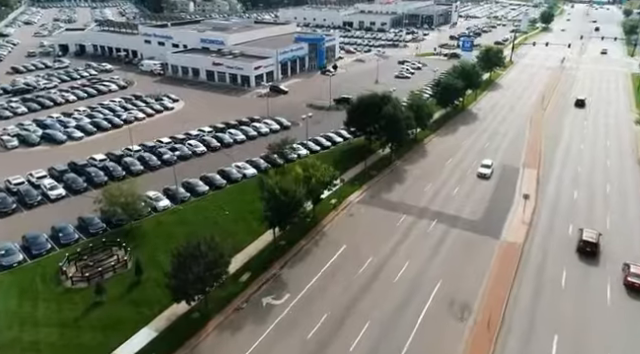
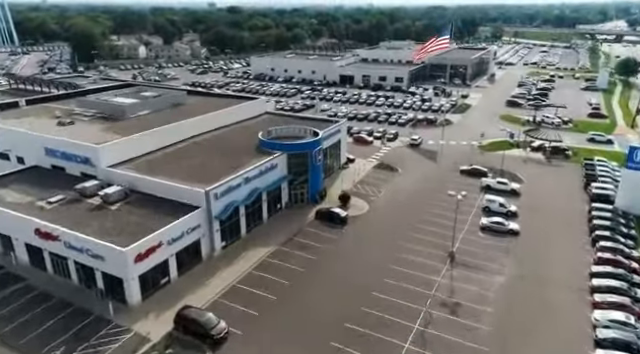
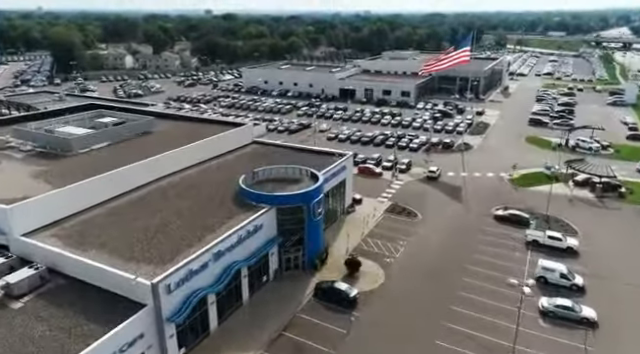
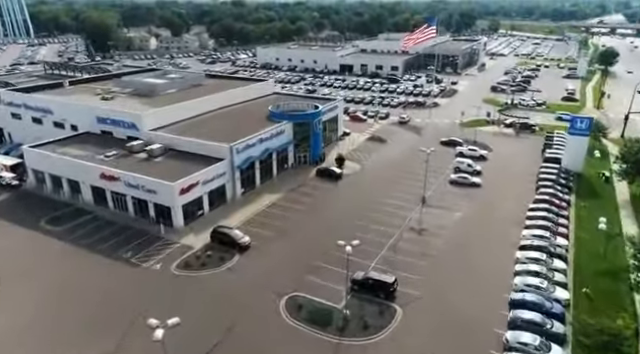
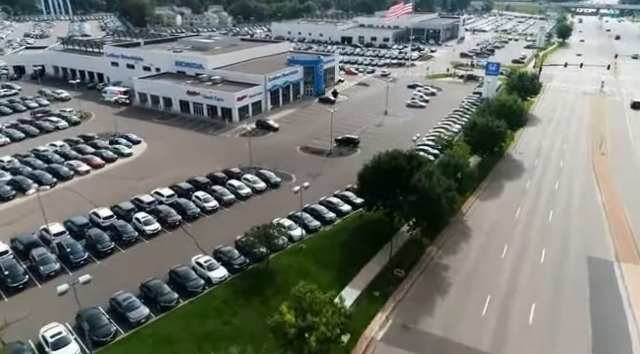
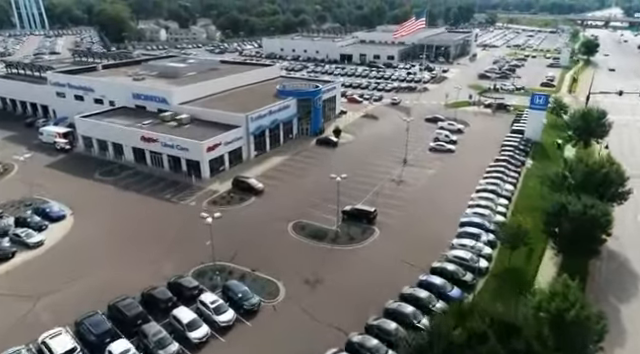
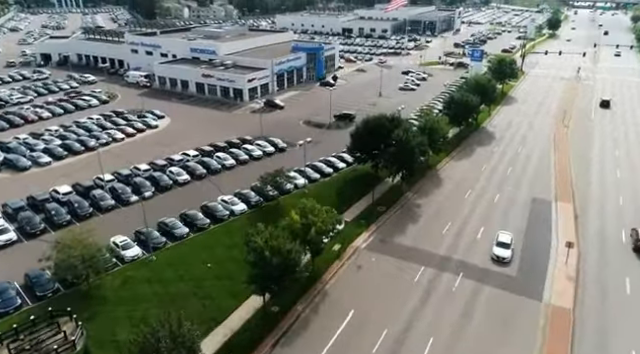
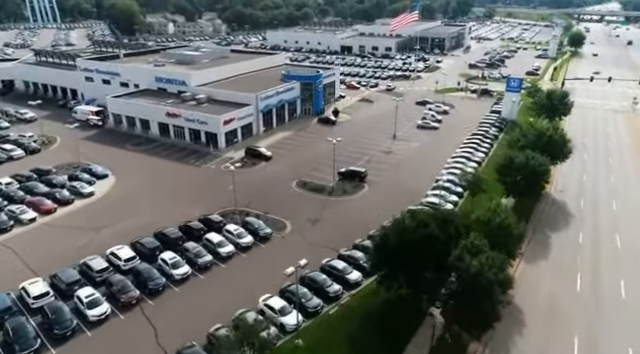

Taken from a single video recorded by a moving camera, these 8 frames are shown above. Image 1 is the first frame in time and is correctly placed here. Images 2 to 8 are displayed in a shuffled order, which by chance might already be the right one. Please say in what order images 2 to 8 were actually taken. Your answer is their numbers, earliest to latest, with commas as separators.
7, 5, 8, 6, 4, 2, 3
